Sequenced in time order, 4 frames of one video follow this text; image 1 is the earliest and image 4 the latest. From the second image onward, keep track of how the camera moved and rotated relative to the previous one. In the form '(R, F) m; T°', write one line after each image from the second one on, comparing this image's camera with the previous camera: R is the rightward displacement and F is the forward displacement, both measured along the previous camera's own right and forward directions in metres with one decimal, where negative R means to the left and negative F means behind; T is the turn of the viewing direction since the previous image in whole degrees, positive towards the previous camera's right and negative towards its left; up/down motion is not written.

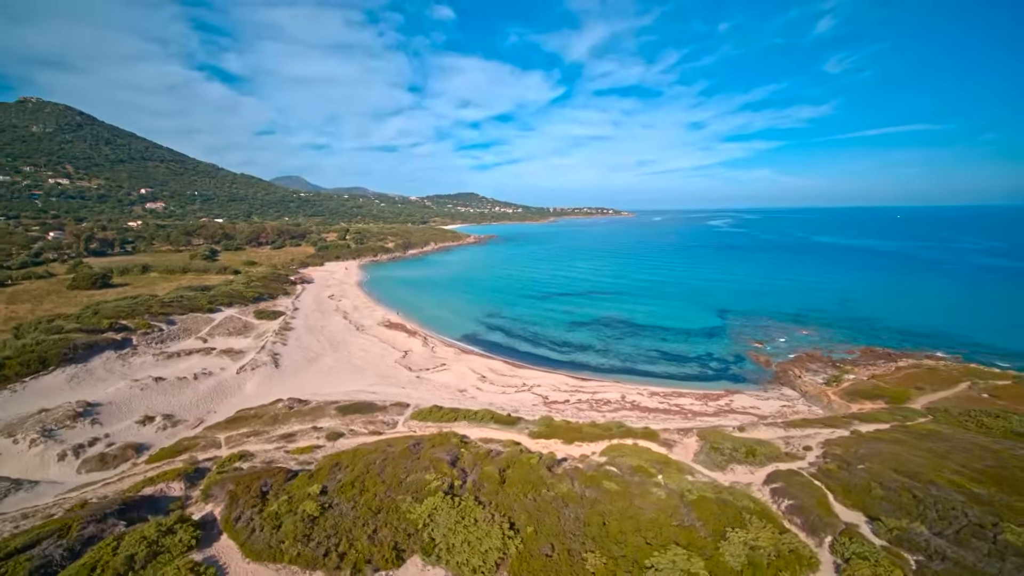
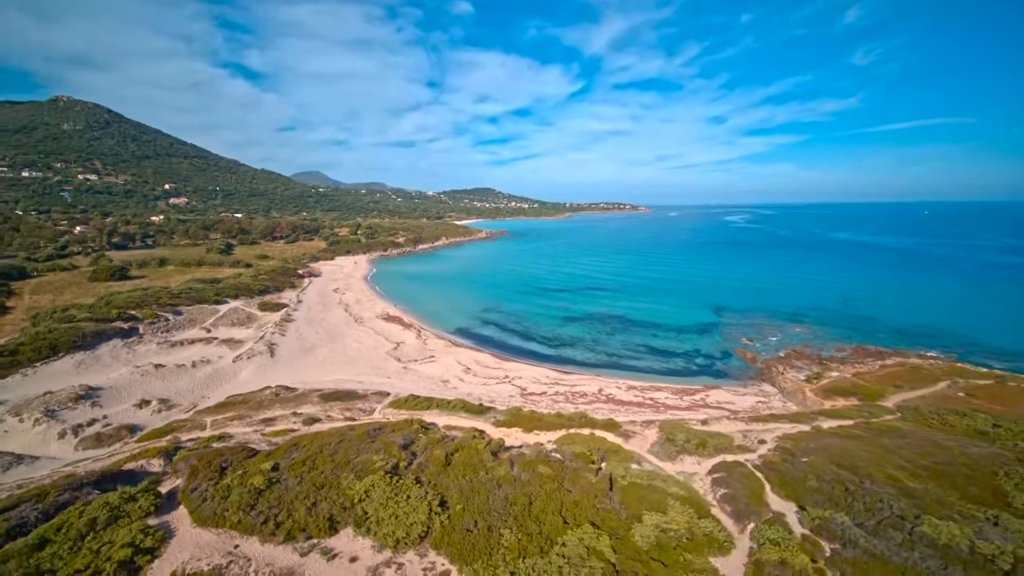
(+2.3, -0.7) m; -2°
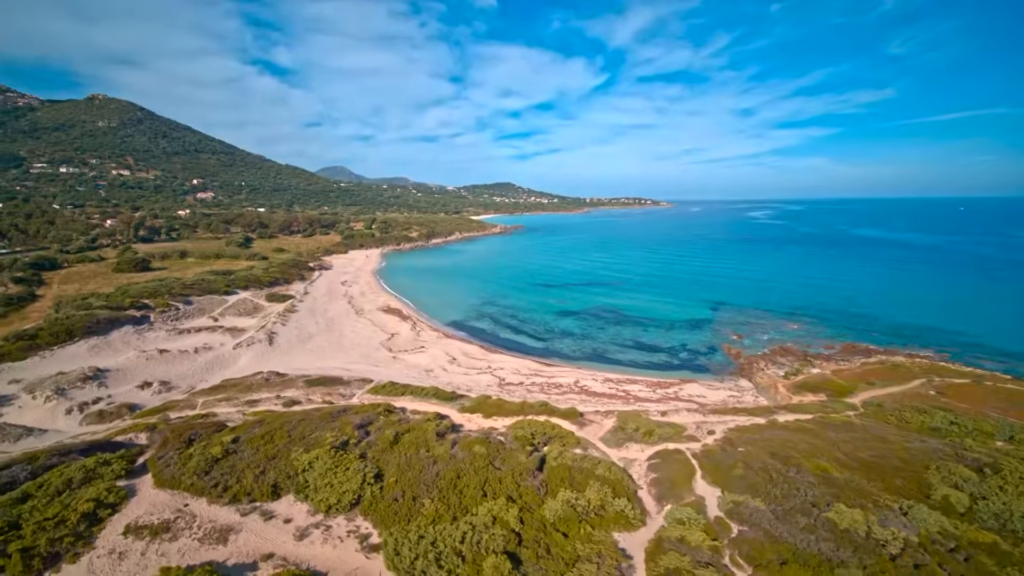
(+2.6, -0.9) m; -3°
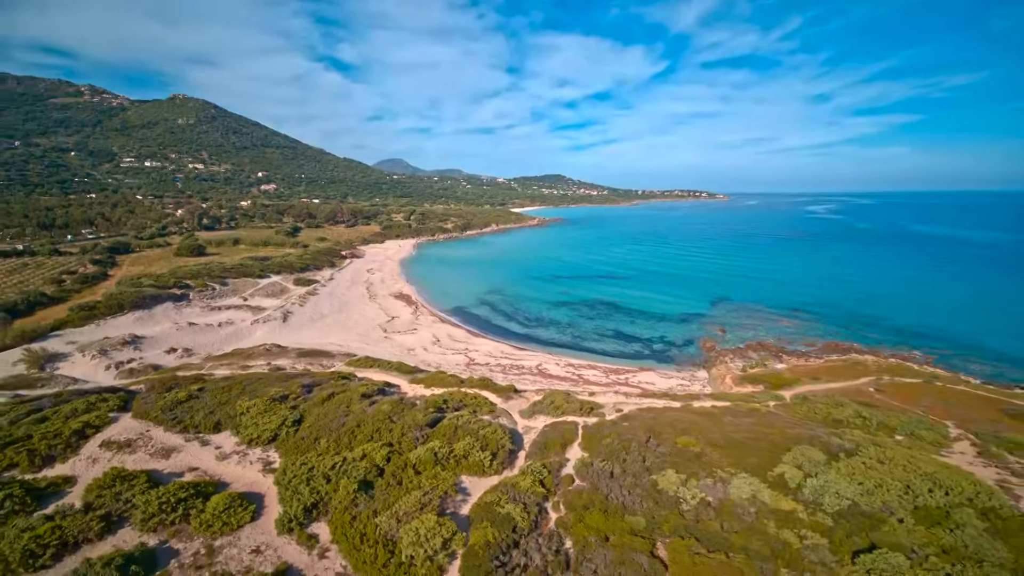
(+5.6, -2.3) m; -7°
